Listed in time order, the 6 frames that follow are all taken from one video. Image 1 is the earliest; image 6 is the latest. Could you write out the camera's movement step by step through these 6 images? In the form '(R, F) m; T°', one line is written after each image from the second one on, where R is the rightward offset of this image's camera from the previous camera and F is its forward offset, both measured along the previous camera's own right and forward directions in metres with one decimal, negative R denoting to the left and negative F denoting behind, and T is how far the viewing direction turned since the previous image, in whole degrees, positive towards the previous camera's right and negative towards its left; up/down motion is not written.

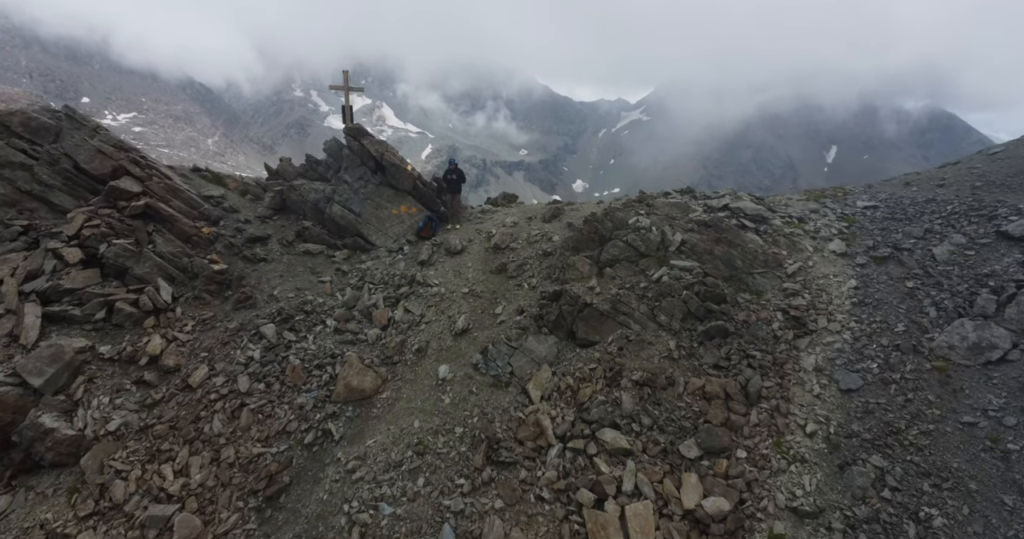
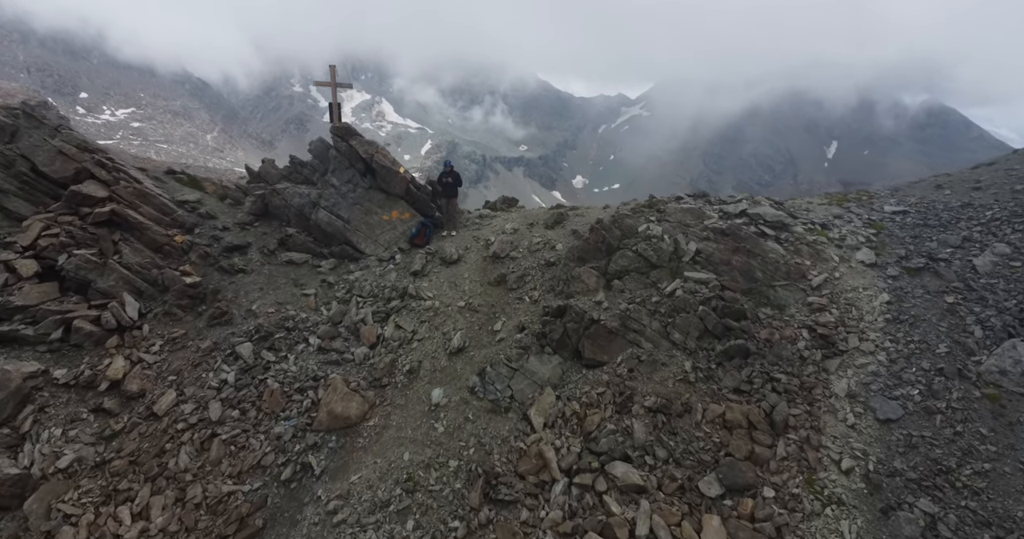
(0.0, +1.7) m; 0°
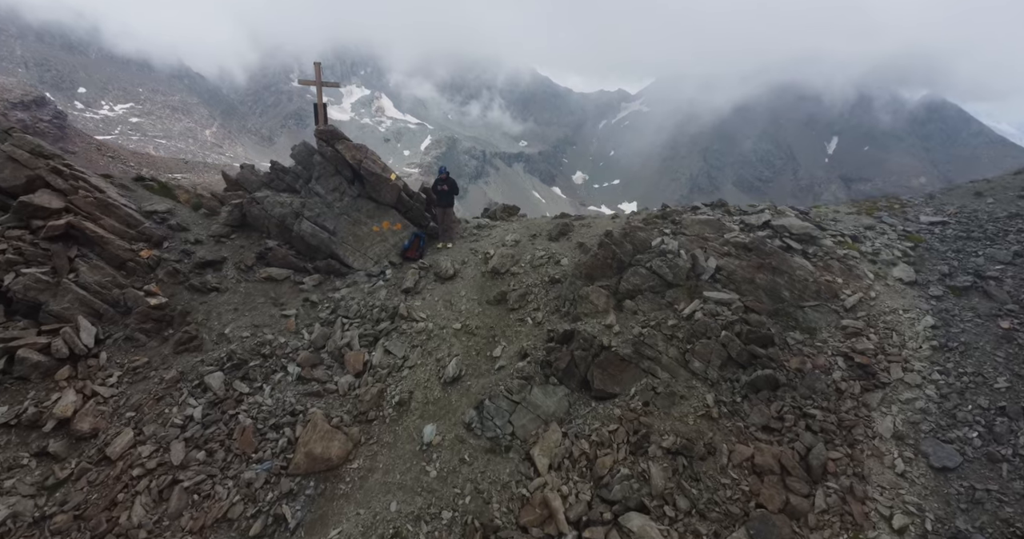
(0.0, +1.9) m; 0°
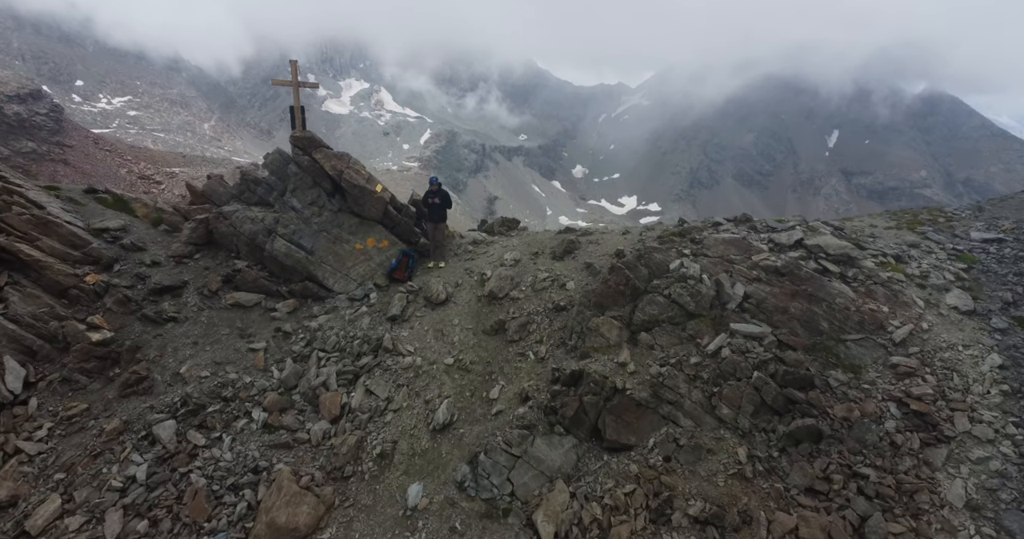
(0.0, +2.3) m; 0°
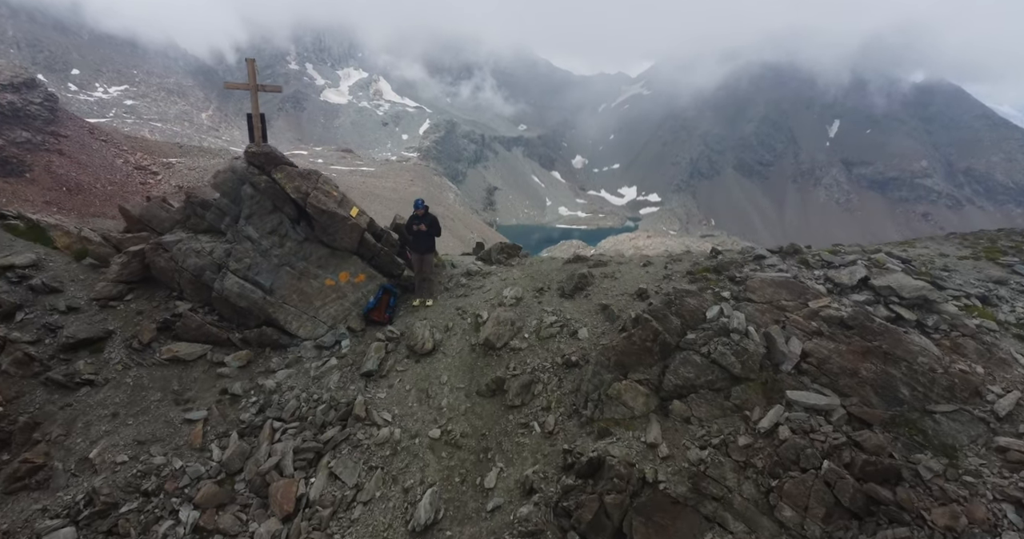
(0.0, +3.2) m; 0°
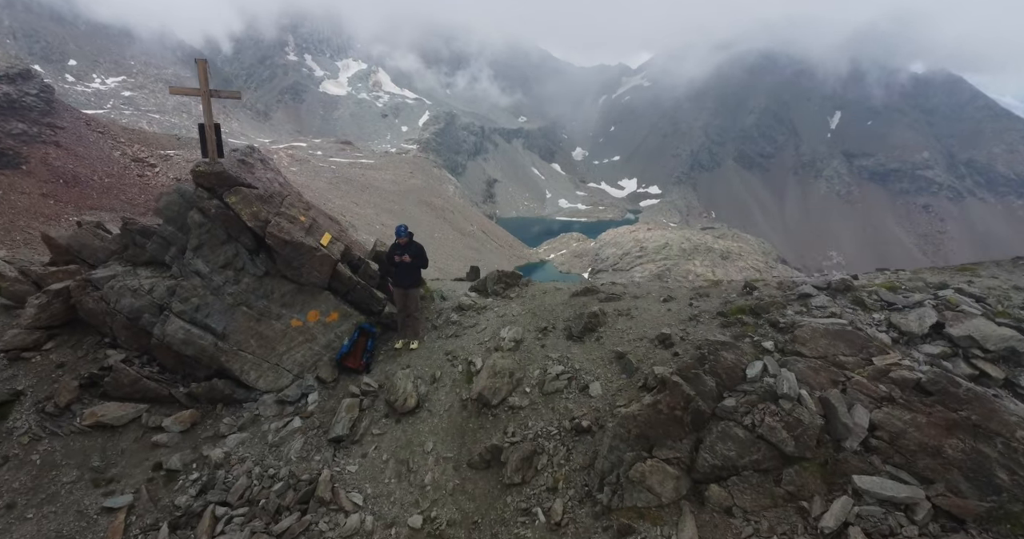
(0.0, +2.5) m; 0°
